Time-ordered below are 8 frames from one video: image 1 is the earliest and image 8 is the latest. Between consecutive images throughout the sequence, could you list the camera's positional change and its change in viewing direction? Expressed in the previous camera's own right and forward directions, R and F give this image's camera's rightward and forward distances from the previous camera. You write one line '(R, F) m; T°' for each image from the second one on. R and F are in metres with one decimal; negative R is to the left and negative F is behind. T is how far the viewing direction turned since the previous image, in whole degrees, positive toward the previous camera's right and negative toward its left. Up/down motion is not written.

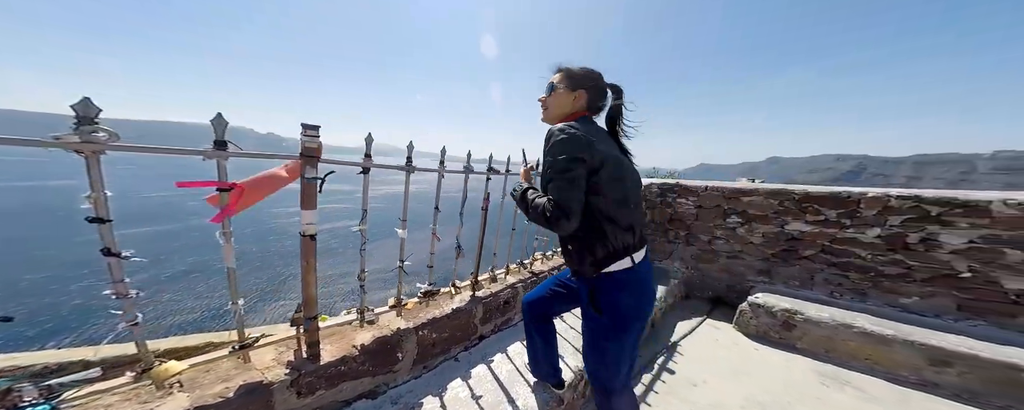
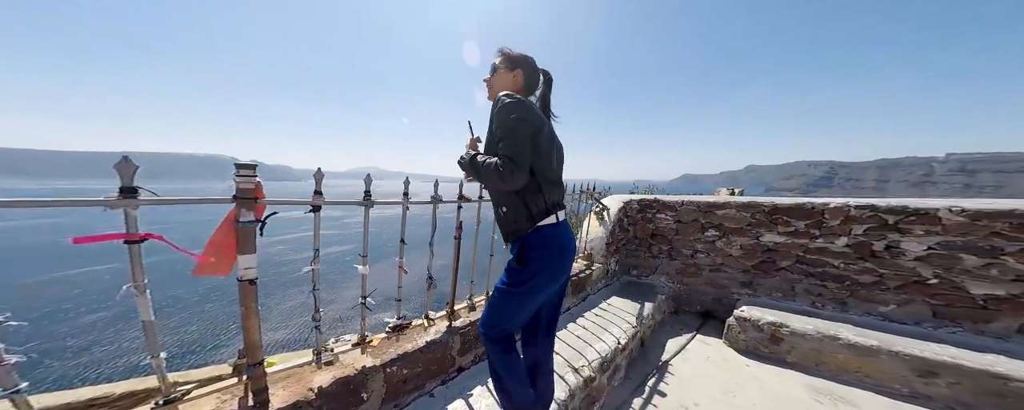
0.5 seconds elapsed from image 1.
(+0.2, 0.0) m; +1°
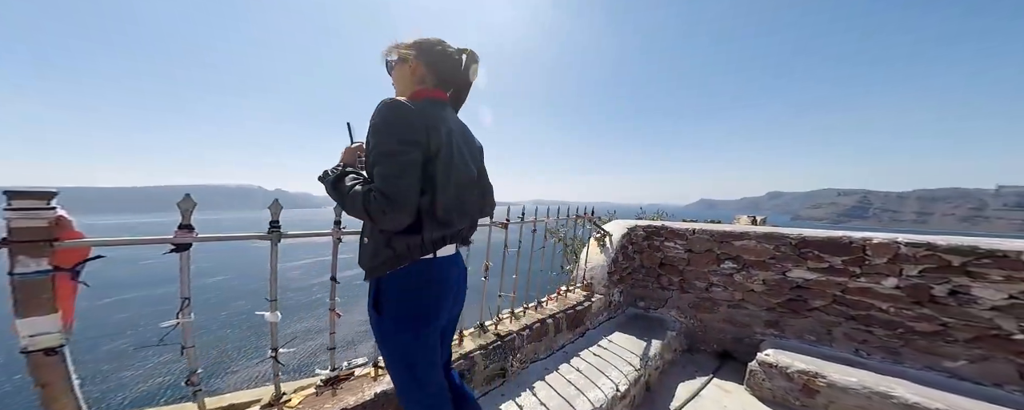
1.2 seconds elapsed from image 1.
(+0.3, +0.3) m; -3°
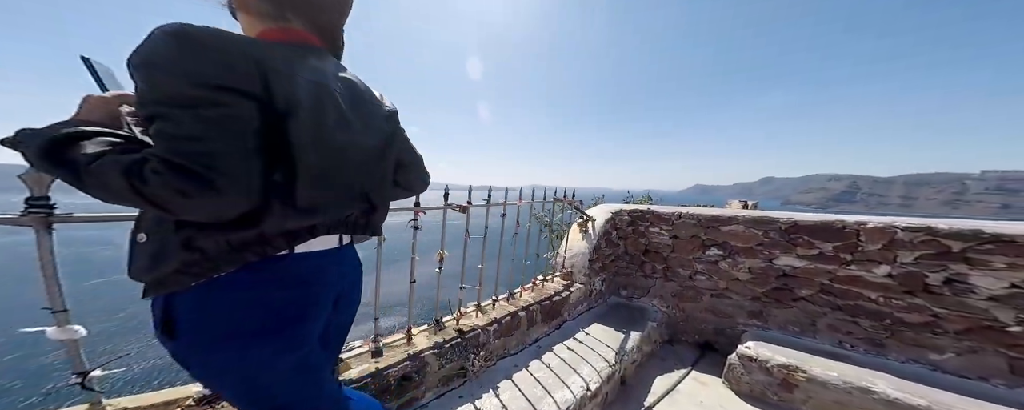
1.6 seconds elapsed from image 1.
(+0.3, +0.3) m; +1°
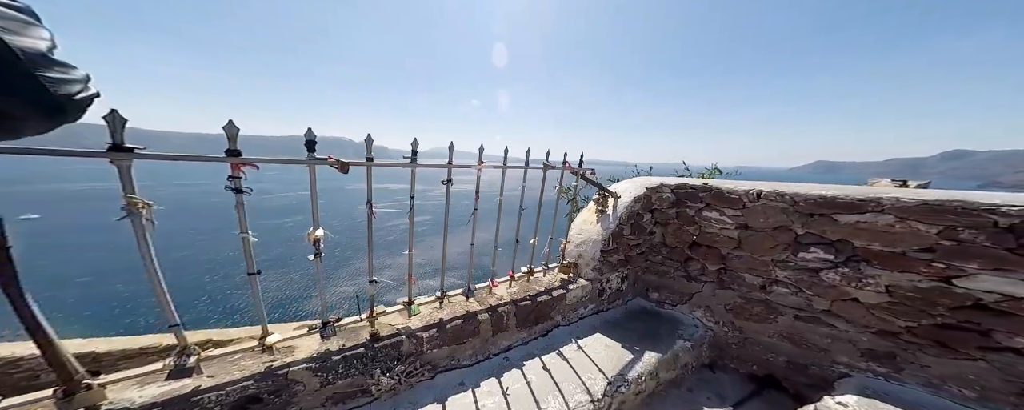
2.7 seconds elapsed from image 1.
(+0.9, +1.0) m; -13°
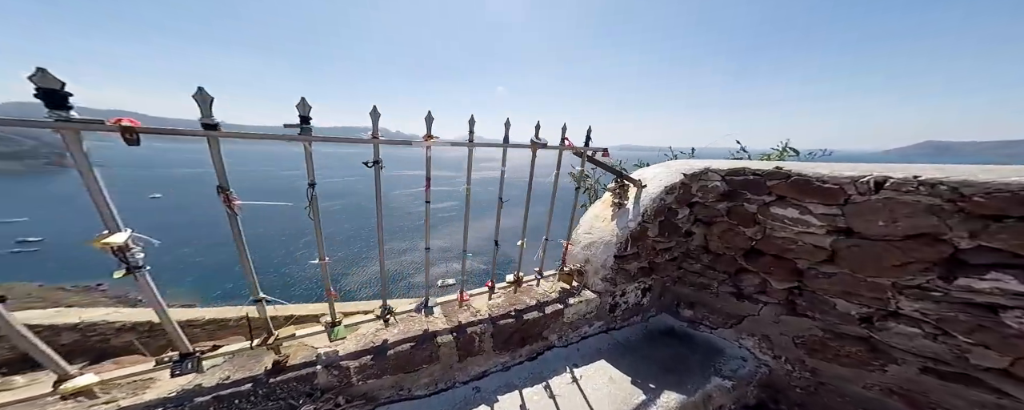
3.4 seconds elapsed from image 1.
(+0.5, +0.7) m; -8°
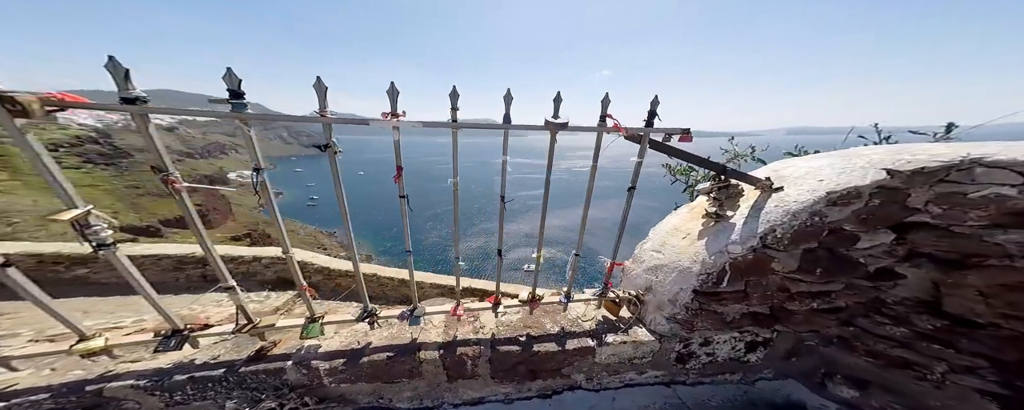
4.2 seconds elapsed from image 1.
(+0.7, +0.7) m; -23°
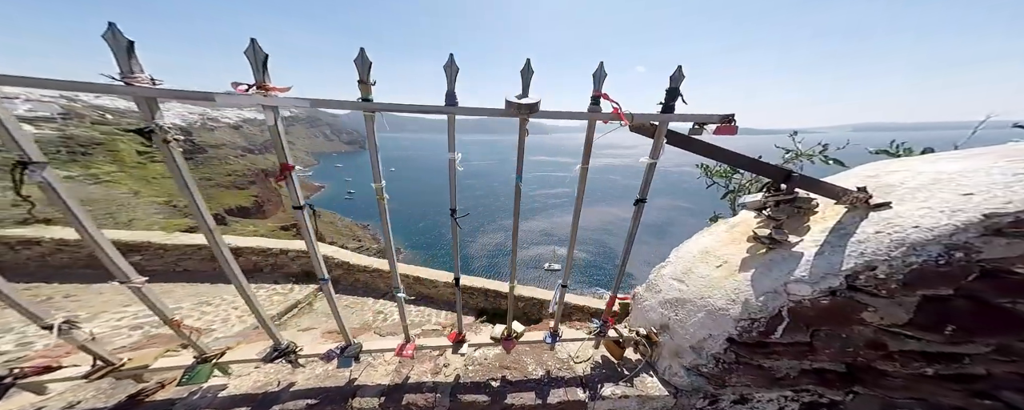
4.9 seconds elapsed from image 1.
(+0.3, +0.5) m; -6°
